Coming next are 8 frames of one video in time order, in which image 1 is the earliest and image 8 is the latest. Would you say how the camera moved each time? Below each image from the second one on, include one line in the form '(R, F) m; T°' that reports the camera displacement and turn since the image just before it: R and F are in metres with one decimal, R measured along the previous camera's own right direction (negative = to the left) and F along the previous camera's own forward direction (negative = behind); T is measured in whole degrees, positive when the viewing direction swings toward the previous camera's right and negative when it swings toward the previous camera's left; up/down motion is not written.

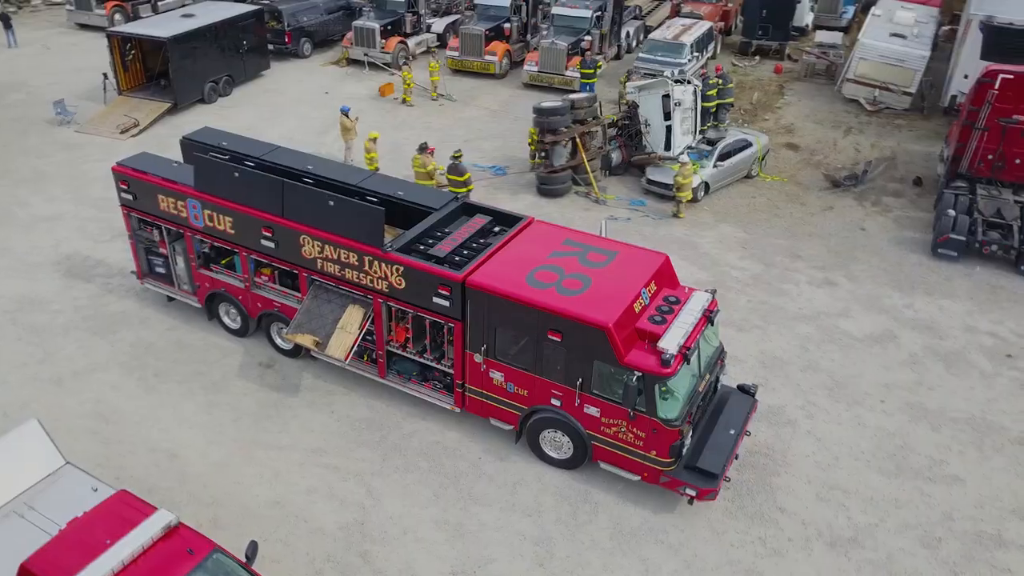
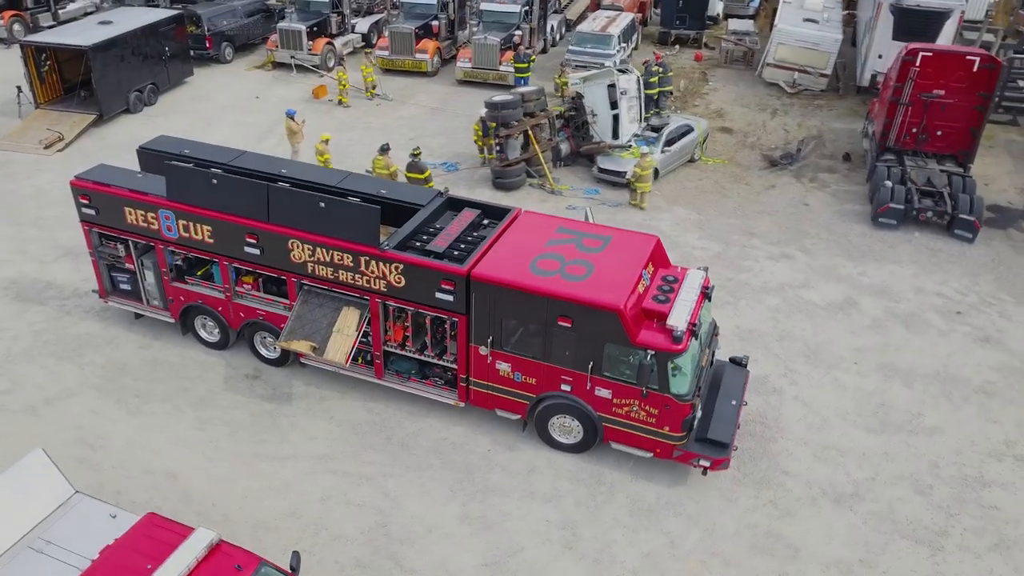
(-1.2, 0.0) m; +6°
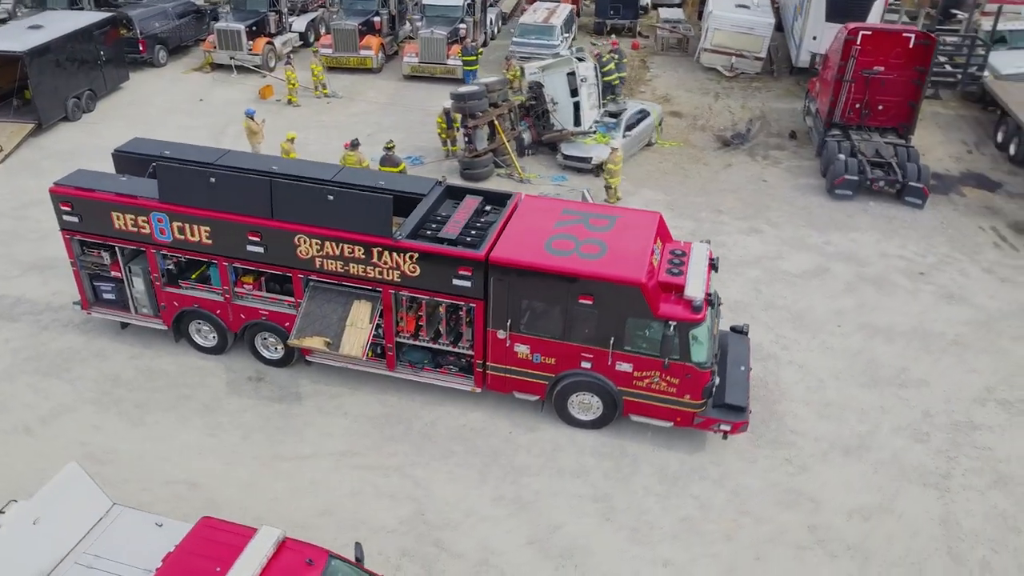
(-1.3, 0.0) m; +6°
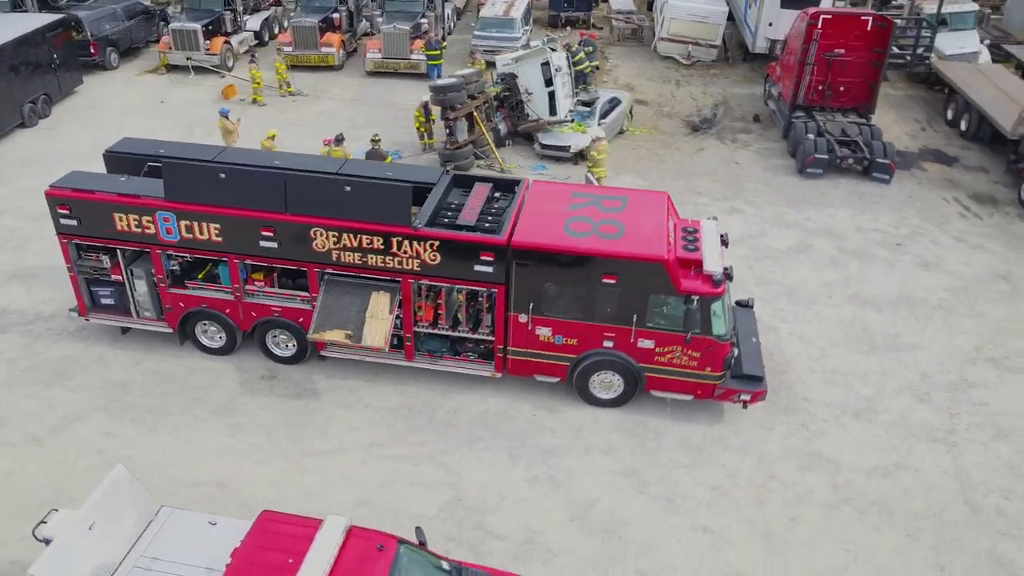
(-1.1, -0.1) m; +4°
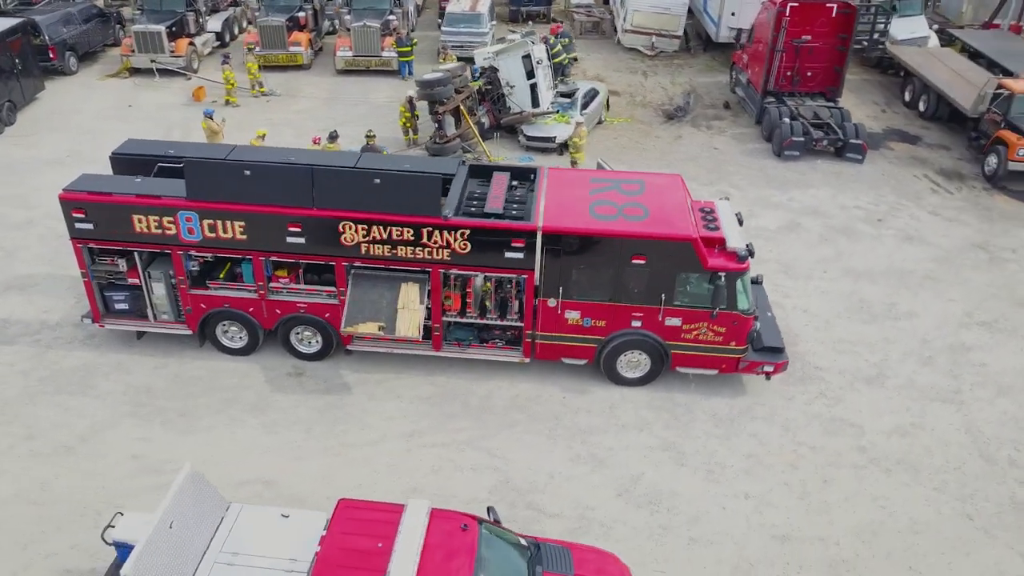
(-1.2, -0.1) m; +4°
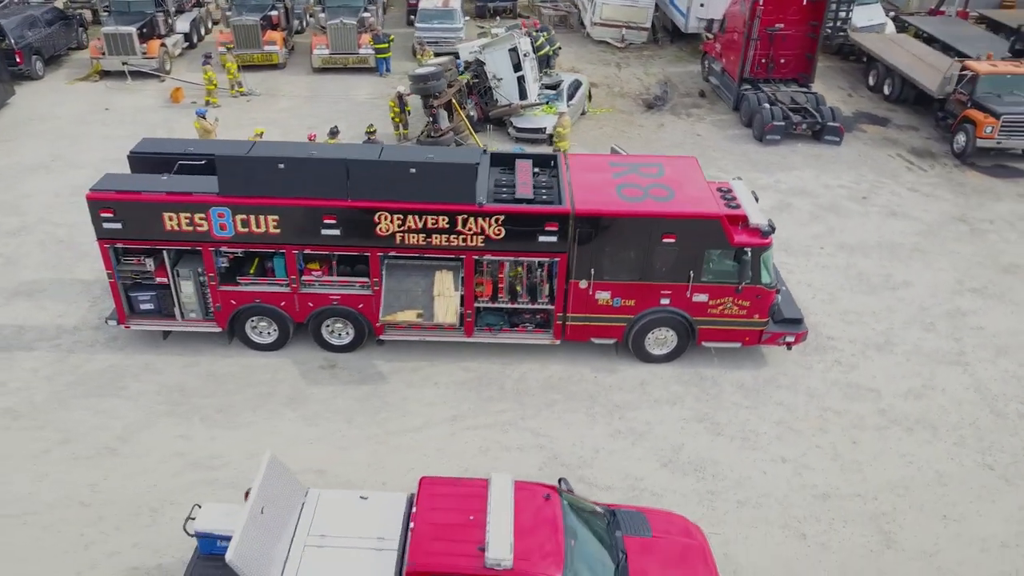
(-1.2, -0.2) m; +4°
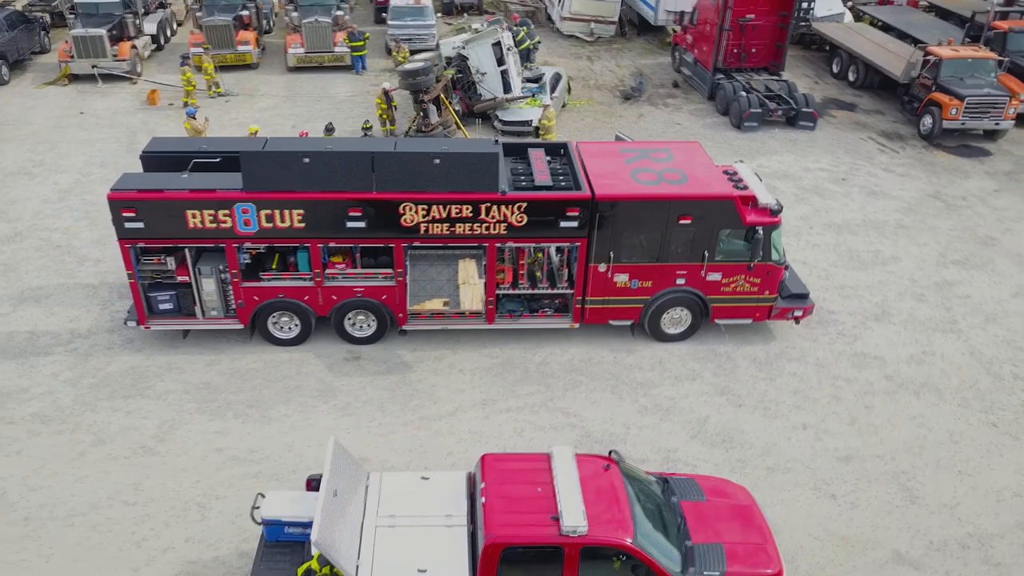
(-1.0, -0.2) m; +4°
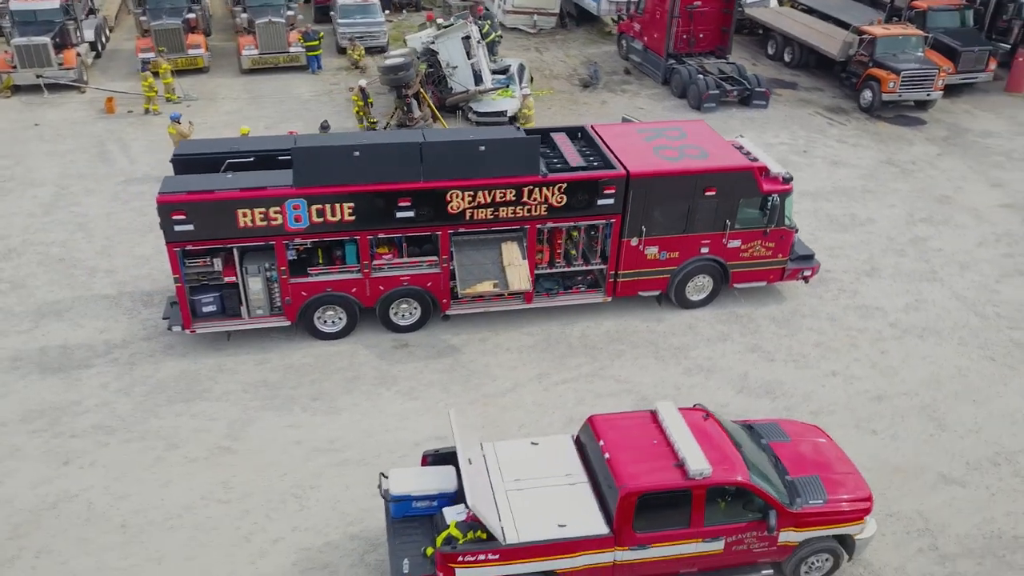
(-2.0, -0.4) m; +7°
